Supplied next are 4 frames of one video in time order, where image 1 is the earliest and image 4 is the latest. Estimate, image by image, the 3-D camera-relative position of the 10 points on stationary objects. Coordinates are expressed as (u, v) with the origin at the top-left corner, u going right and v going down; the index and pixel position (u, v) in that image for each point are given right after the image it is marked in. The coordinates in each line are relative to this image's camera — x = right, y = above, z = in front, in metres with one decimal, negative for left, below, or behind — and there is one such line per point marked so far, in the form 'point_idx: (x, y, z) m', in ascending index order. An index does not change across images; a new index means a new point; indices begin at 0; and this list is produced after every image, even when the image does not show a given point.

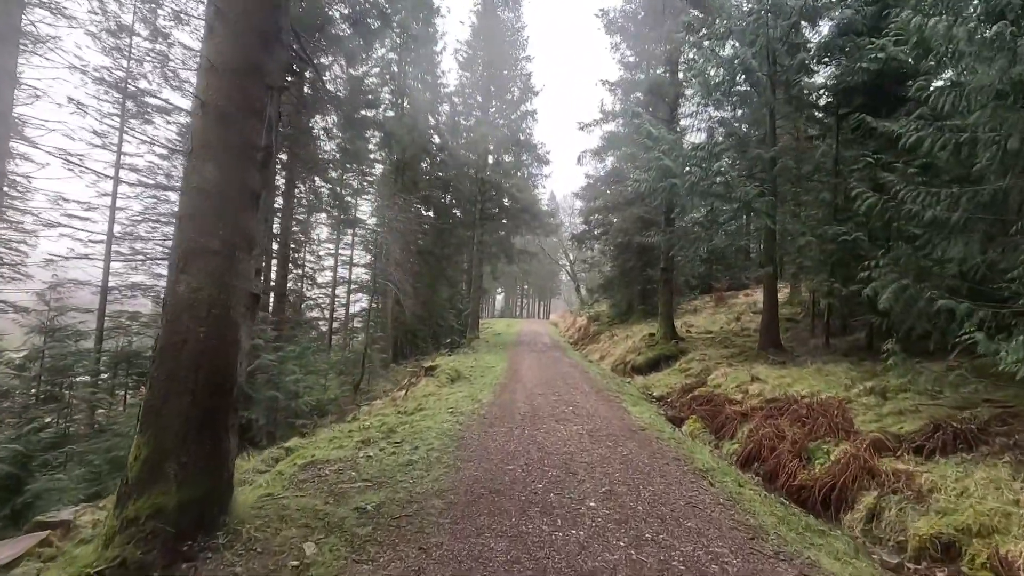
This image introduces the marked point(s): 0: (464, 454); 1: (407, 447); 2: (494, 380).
0: (-0.5, -1.5, +4.9) m
1: (-1.0, -1.6, +5.2) m
2: (-0.4, -1.8, +10.4) m
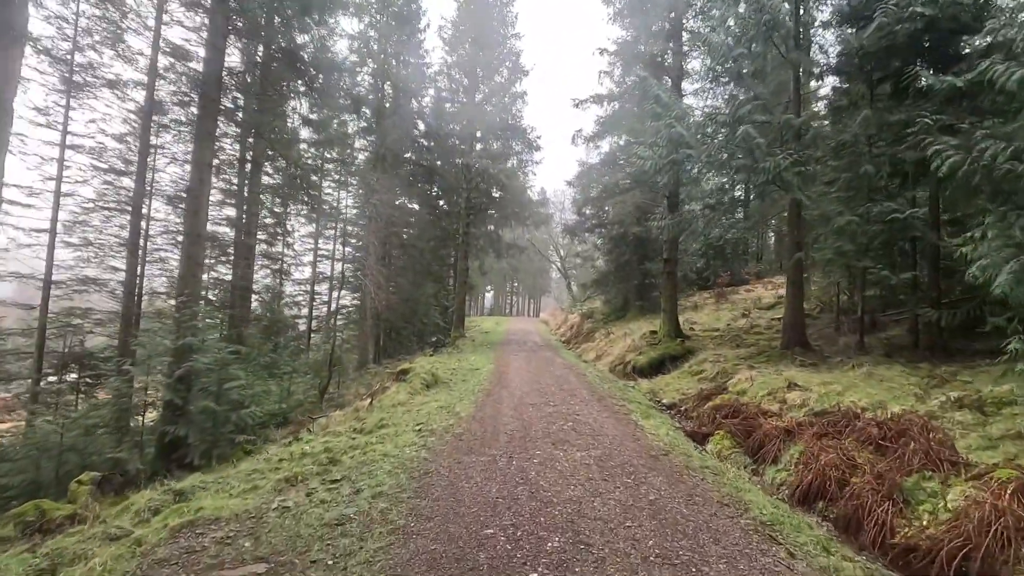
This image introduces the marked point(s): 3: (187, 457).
0: (-0.6, -1.4, +3.4) m
1: (-1.2, -1.4, +3.7) m
2: (-0.6, -1.6, +8.9) m
3: (-4.5, -2.4, +7.4) m
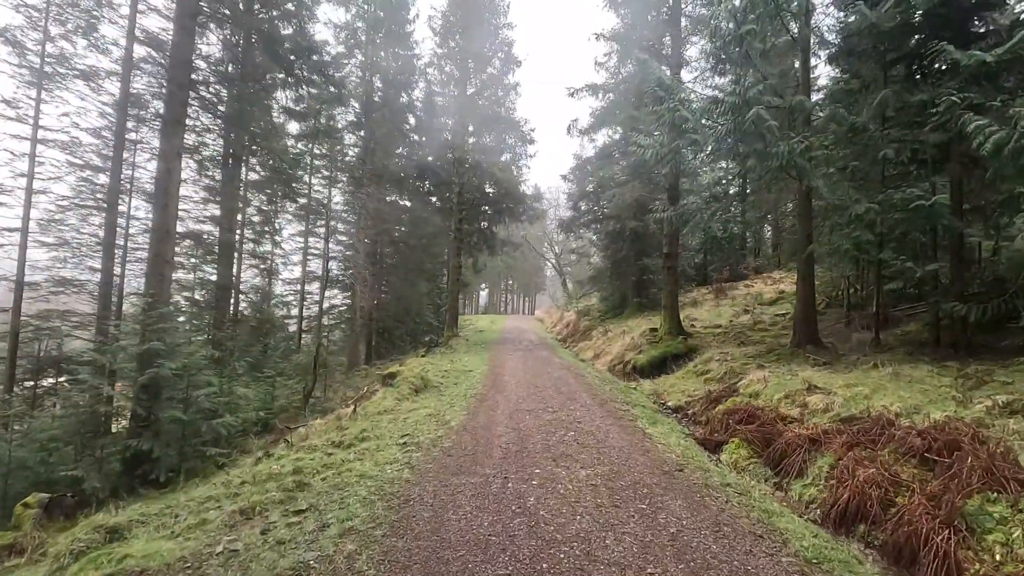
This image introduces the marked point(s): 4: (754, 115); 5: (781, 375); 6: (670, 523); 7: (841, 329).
0: (-0.6, -1.4, +2.8) m
1: (-1.2, -1.4, +3.1) m
2: (-0.7, -1.6, +8.3) m
3: (-4.6, -2.3, +6.8) m
4: (+3.5, +2.5, +7.7) m
5: (+3.8, -1.2, +7.4) m
6: (+1.0, -1.4, +3.2) m
7: (+6.2, -0.8, +10.0) m
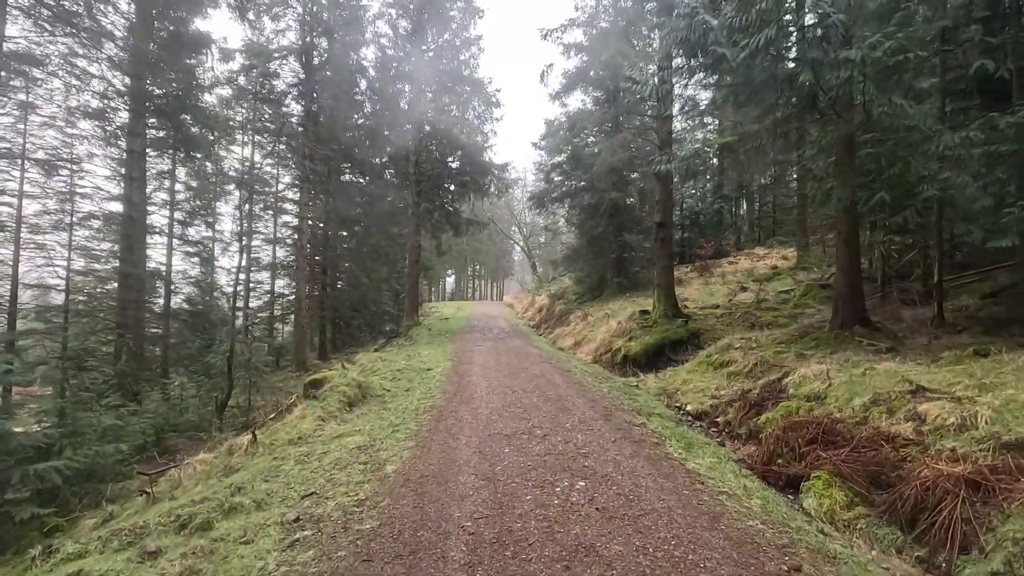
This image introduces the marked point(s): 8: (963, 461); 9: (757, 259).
0: (-0.6, -1.2, +0.6) m
1: (-1.2, -1.2, +0.9) m
2: (-1.0, -1.3, +6.1) m
3: (-4.8, -2.2, +4.4) m
4: (+3.1, +2.9, +5.7) m
5: (+3.5, -0.8, +5.5) m
6: (+0.9, -1.2, +1.1) m
7: (+5.7, -0.3, +8.2) m
8: (+2.9, -1.1, +3.4) m
9: (+9.2, +1.1, +19.9) m
